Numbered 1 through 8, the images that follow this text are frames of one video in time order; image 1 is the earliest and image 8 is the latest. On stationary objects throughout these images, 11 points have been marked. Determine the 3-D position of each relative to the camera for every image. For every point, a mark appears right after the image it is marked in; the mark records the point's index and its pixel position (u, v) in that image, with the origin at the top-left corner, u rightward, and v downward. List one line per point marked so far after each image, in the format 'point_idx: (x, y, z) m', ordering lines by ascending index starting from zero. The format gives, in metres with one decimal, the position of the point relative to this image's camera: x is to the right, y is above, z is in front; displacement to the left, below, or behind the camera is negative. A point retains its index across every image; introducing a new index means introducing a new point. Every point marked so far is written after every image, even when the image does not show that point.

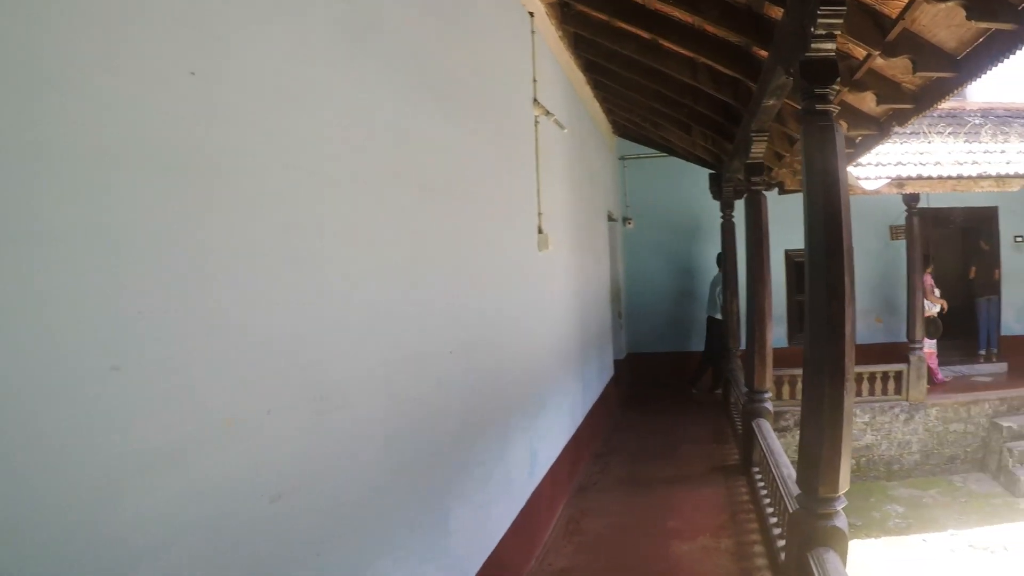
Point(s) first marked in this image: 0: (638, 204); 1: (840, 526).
0: (+2.3, +1.6, +10.4) m
1: (+2.3, -1.7, +4.0) m
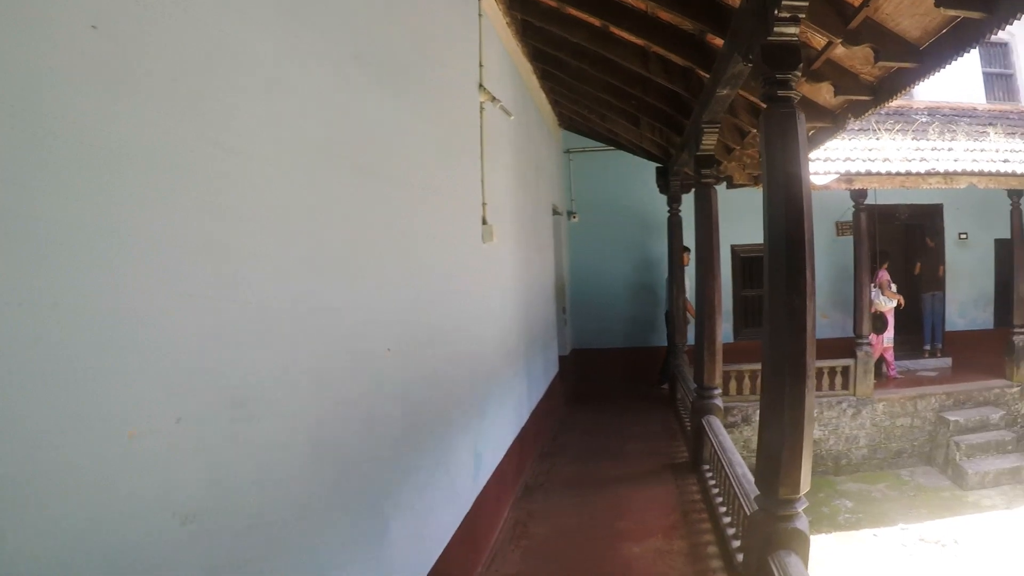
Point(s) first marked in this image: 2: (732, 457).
0: (+1.3, +1.6, +10.2) m
1: (+2.0, -1.6, +3.8) m
2: (+1.8, -1.5, +4.7) m
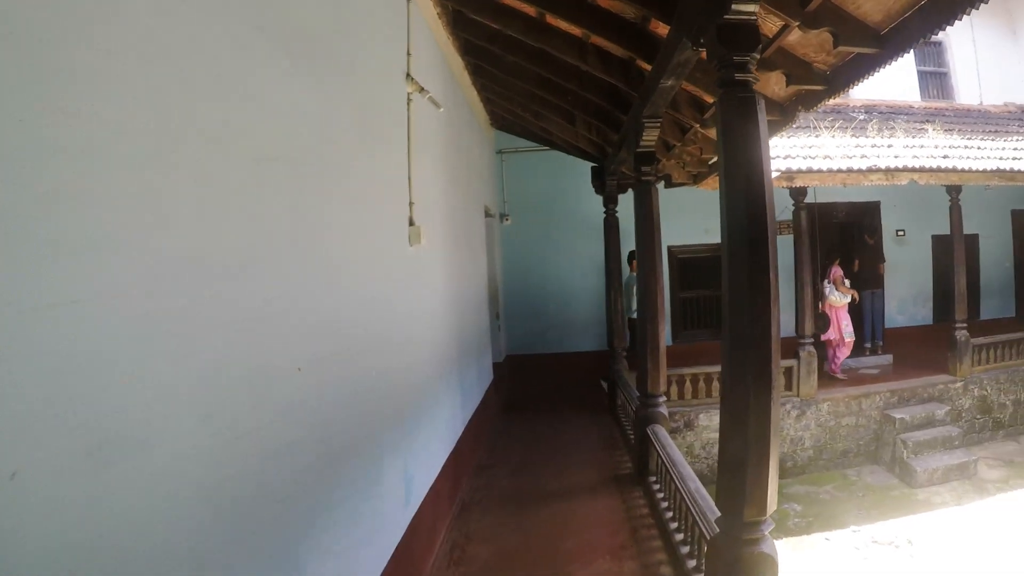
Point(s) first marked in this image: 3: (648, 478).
0: (+0.1, +1.6, +9.9) m
1: (+1.6, -1.6, +3.6) m
2: (+1.3, -1.4, +4.4) m
3: (+1.3, -1.8, +5.4) m
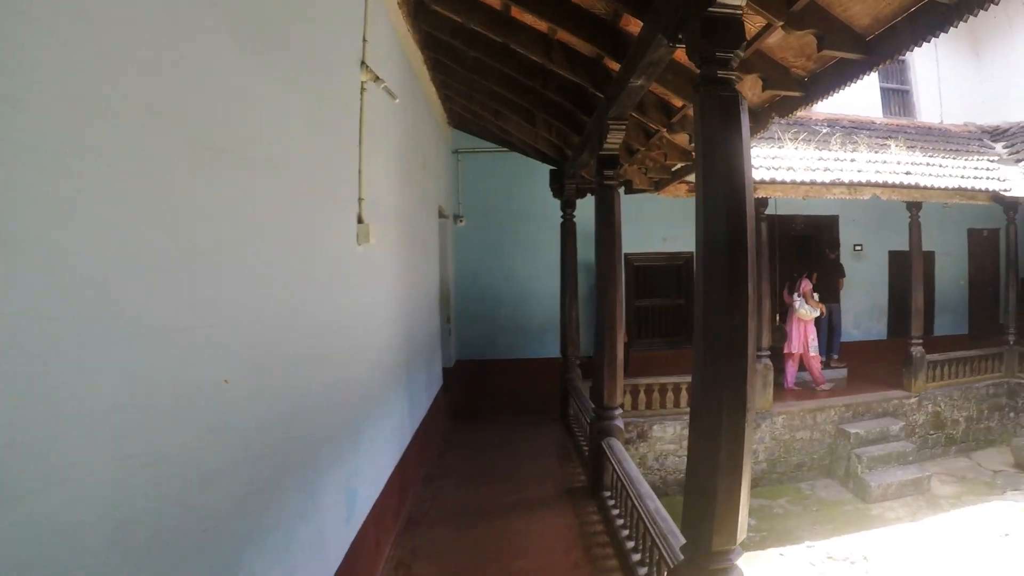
0: (-0.7, +1.5, +9.5) m
1: (+1.4, -1.7, +3.4) m
2: (+1.0, -1.5, +4.2) m
3: (+0.8, -1.9, +5.2) m
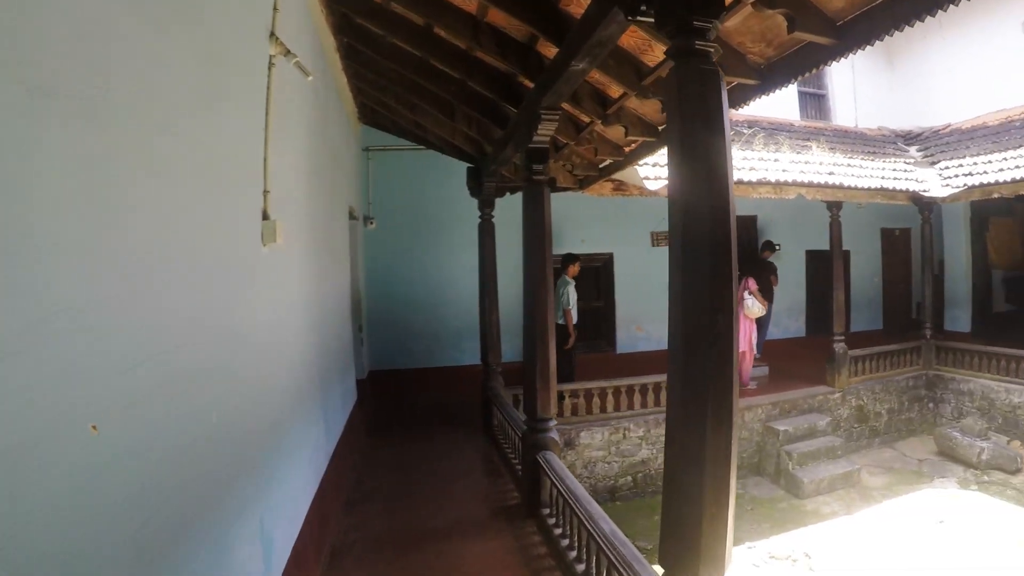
0: (-2.1, +1.4, +9.0) m
1: (+1.1, -1.7, +3.2) m
2: (+0.6, -1.5, +3.9) m
3: (+0.2, -1.9, +4.9) m
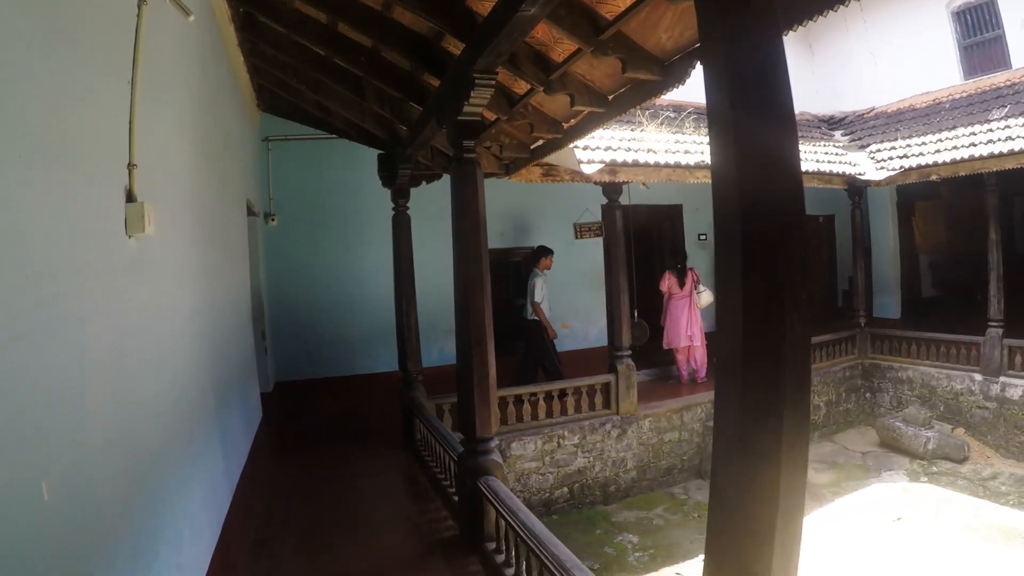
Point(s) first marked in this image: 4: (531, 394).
0: (-3.3, +1.3, +8.1) m
1: (+0.7, -1.6, +2.8) m
2: (+0.1, -1.5, +3.5) m
3: (-0.3, -1.9, +4.4) m
4: (+0.1, -0.7, +3.7) m
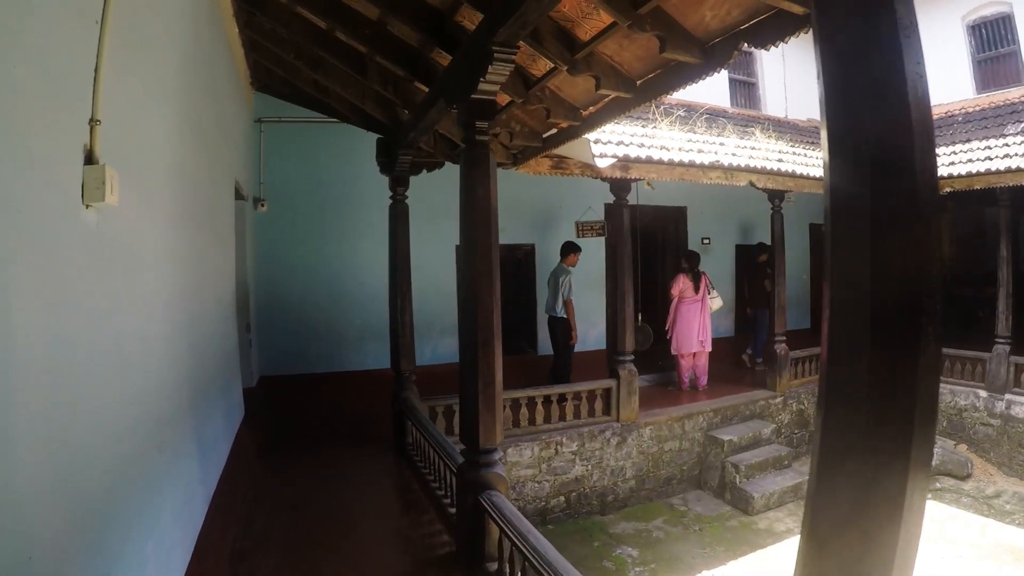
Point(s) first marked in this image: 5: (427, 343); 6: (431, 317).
0: (-3.3, +1.5, +7.8) m
1: (+0.7, -1.6, +2.7) m
2: (+0.1, -1.5, +3.3) m
3: (-0.4, -1.9, +4.2) m
4: (+0.1, -0.7, +3.6) m
5: (-0.8, -0.5, +5.1) m
6: (-0.7, -0.3, +5.1) m
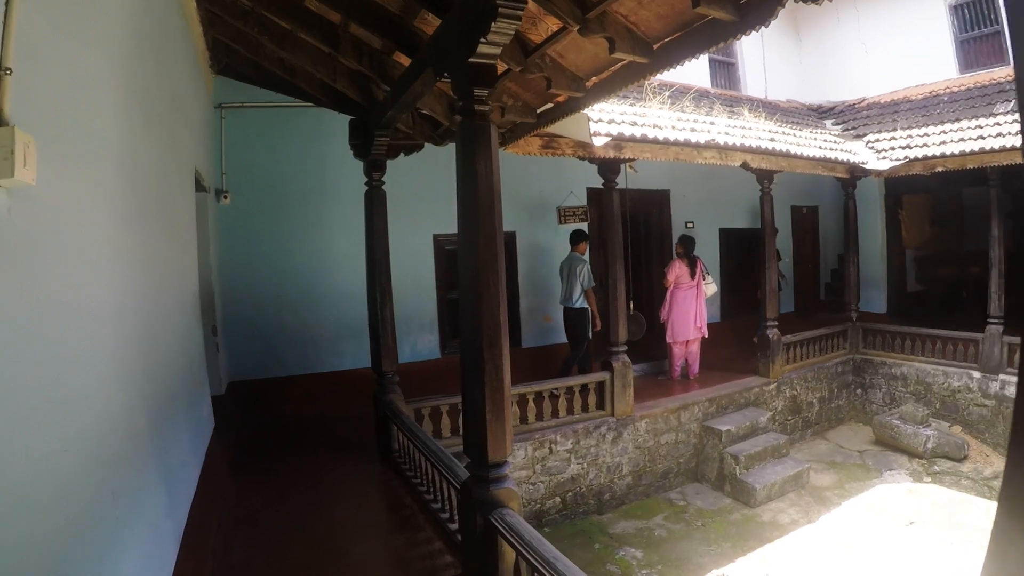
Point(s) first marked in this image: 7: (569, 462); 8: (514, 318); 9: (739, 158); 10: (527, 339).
0: (-3.7, +1.5, +7.4) m
1: (+0.7, -1.6, +2.6) m
2: (0.0, -1.4, +3.1) m
3: (-0.5, -1.8, +4.0) m
4: (0.0, -0.6, +3.4) m
5: (-1.0, -0.5, +4.9) m
6: (-0.9, -0.2, +4.9) m
7: (+0.3, -1.1, +3.4) m
8: (0.0, -0.3, +5.5) m
9: (+1.7, +1.0, +4.7) m
10: (+0.1, -0.5, +5.5) m
